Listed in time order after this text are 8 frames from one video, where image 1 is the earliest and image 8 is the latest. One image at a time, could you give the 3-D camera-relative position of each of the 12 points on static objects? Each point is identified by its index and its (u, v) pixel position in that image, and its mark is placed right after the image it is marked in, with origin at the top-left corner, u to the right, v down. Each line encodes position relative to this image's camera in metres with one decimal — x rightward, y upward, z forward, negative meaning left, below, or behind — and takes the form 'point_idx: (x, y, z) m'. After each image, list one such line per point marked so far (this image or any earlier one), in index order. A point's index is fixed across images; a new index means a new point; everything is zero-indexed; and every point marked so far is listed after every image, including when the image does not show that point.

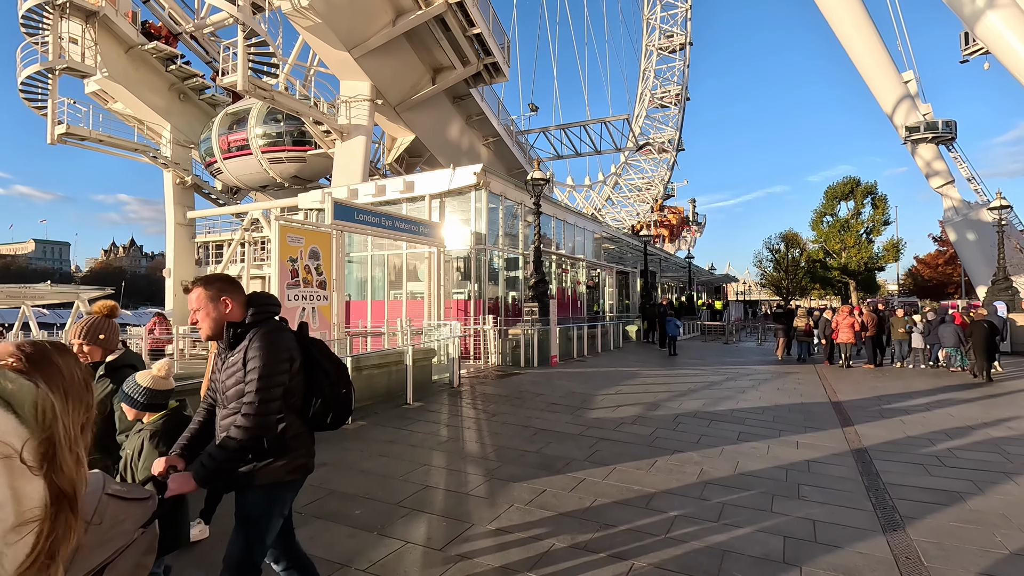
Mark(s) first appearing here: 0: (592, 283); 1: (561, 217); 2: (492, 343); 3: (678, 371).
0: (+2.9, +0.2, +19.6) m
1: (+1.5, +2.4, +17.9) m
2: (-0.6, -1.2, +11.7) m
3: (+3.6, -1.8, +11.5) m
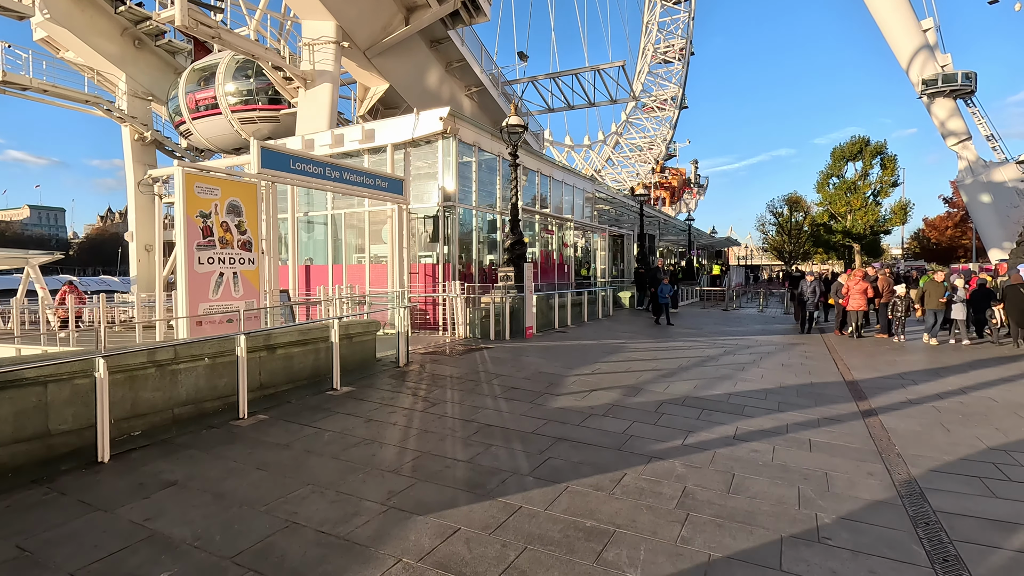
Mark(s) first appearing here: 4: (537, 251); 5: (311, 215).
0: (+2.4, +1.4, +18.2) m
1: (+1.0, +3.5, +16.3) m
2: (-1.1, -0.5, +10.4) m
3: (+3.0, -1.1, +10.2) m
4: (+0.6, +1.0, +15.0) m
5: (-5.0, +1.8, +13.1) m
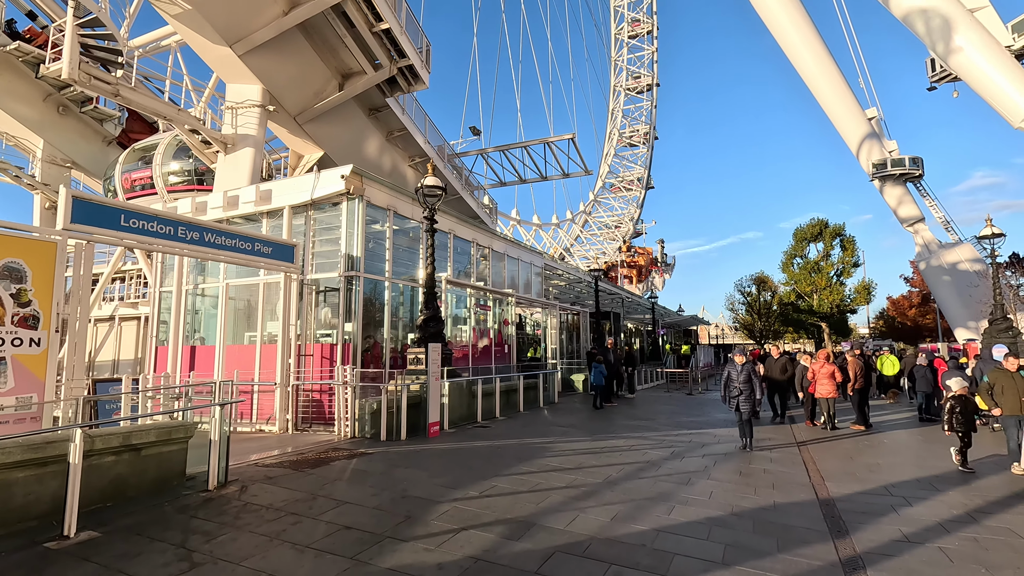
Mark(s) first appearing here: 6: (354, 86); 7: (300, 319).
0: (+0.5, -1.1, +16.6) m
1: (-0.8, +1.2, +15.0) m
2: (-2.6, -1.8, +8.5) m
3: (+1.5, -2.4, +8.4) m
4: (-1.1, -1.0, +13.3) m
5: (-6.6, 0.0, +11.3) m
6: (-4.7, +5.9, +15.7) m
7: (-4.0, -0.6, +10.0) m
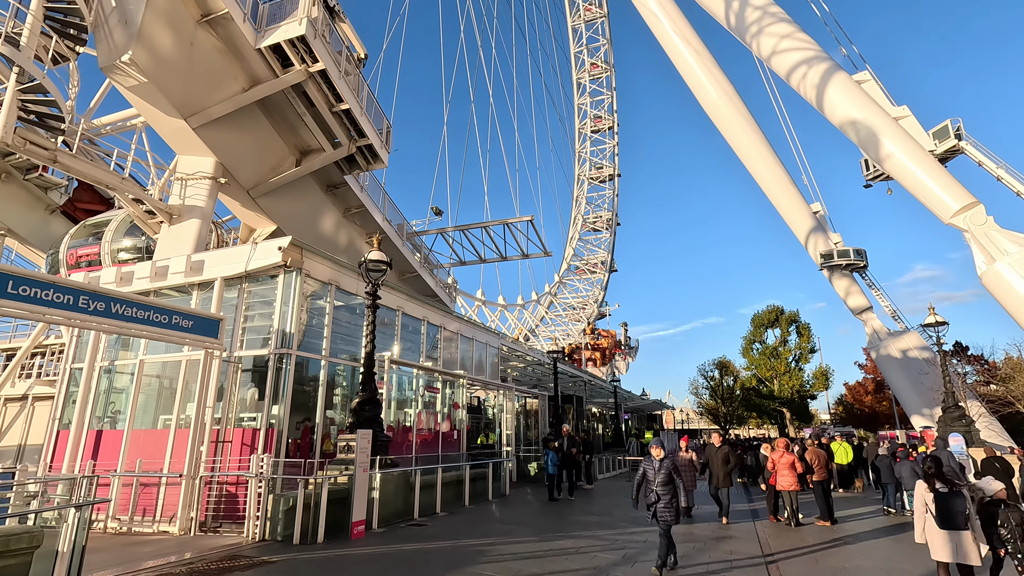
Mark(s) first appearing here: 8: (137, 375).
0: (-0.8, -3.5, +15.8) m
1: (-2.0, -0.9, +14.5) m
2: (-3.5, -3.0, +7.5) m
3: (+0.6, -3.6, +7.6) m
4: (-2.3, -2.9, +12.4) m
5: (-7.6, -1.5, +10.4) m
6: (-5.9, +3.7, +15.7) m
7: (-4.9, -1.9, +9.1) m
8: (-7.0, -1.6, +10.0) m
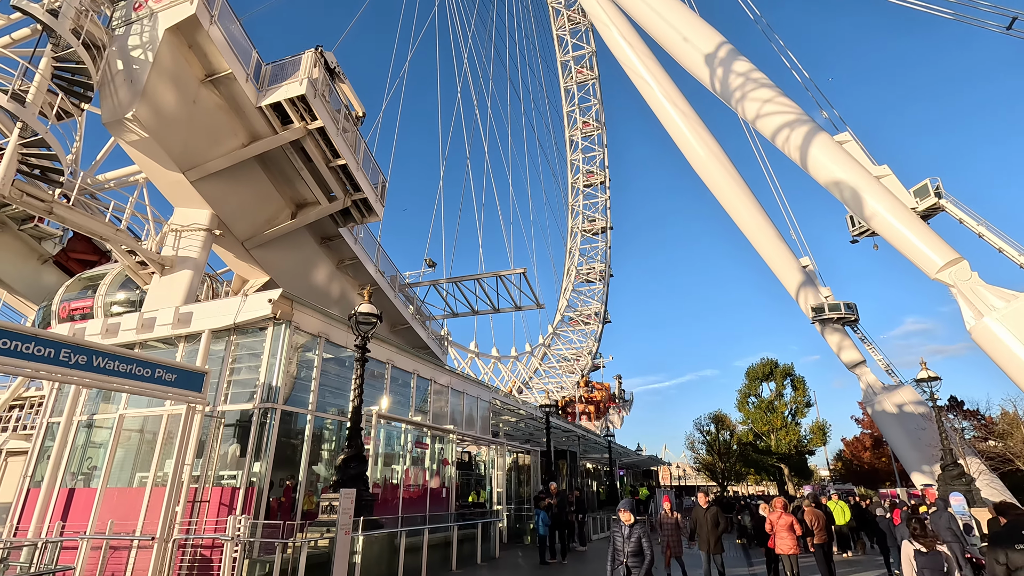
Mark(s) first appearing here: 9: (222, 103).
0: (-1.1, -5.1, +15.4) m
1: (-2.2, -2.3, +14.3) m
2: (-3.7, -3.7, +7.1) m
3: (+0.4, -4.4, +7.2) m
4: (-2.5, -4.1, +12.1) m
5: (-7.8, -2.4, +10.1) m
6: (-6.1, +2.2, +15.9) m
7: (-5.1, -2.8, +8.8) m
8: (-7.2, -2.6, +9.7) m
9: (-7.1, +4.6, +13.2) m
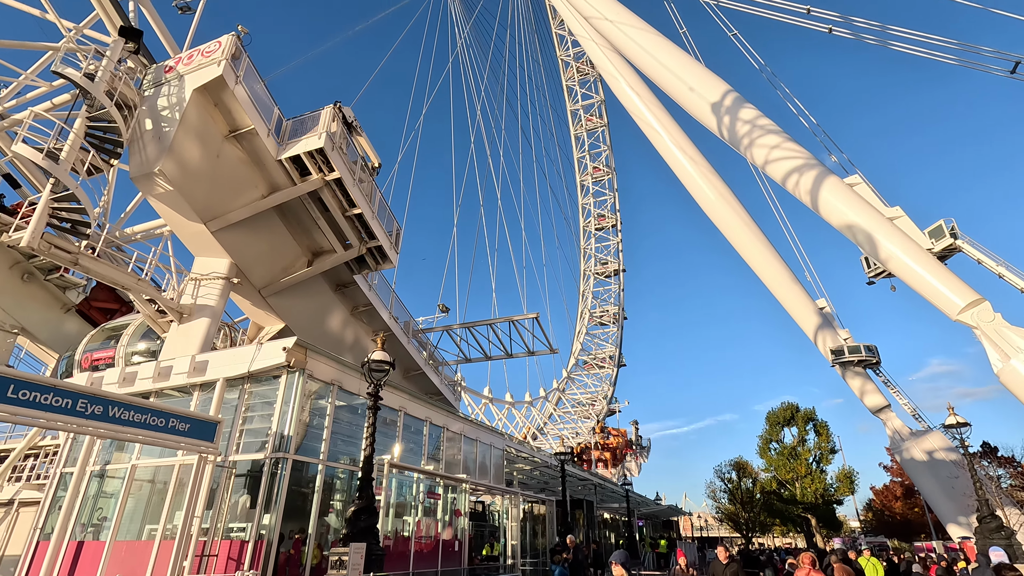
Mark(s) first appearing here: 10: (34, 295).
0: (-0.7, -6.4, +15.0) m
1: (-1.9, -3.6, +14.1) m
2: (-3.5, -4.3, +6.9) m
3: (+0.6, -5.0, +6.8) m
4: (-2.2, -5.2, +11.8) m
5: (-7.6, -3.4, +10.1) m
6: (-5.7, +0.8, +16.2) m
7: (-4.9, -3.6, +8.7) m
8: (-6.9, -3.5, +9.6) m
9: (-6.9, +3.4, +13.7) m
10: (-18.0, -0.2, +20.1) m
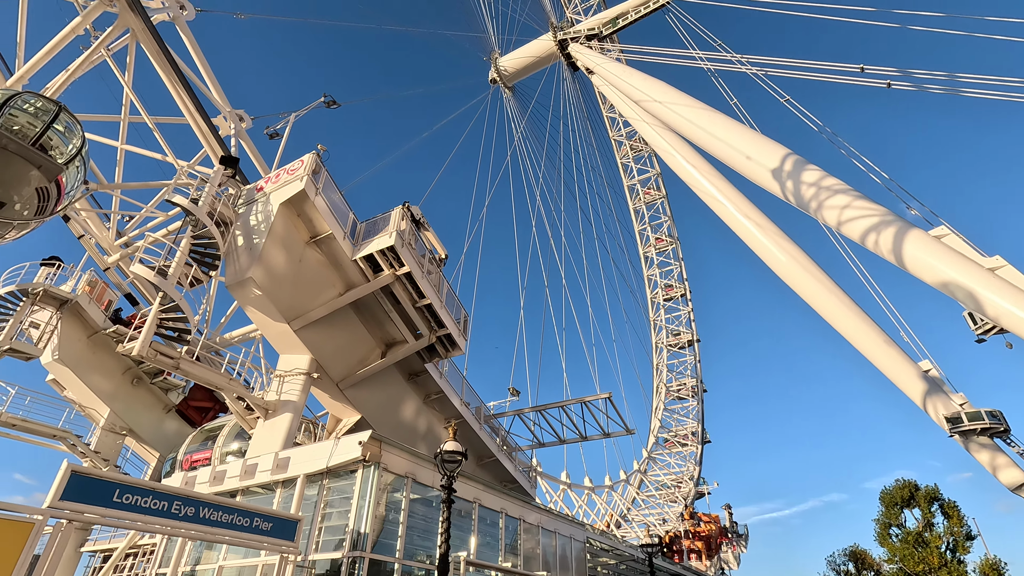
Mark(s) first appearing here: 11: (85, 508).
0: (+1.5, -8.6, +13.9) m
1: (+0.1, -5.8, +13.6) m
2: (-2.3, -5.6, +6.6) m
3: (+1.7, -5.9, +5.9) m
4: (-0.4, -7.0, +11.1) m
5: (-6.0, -5.4, +10.3) m
6: (-3.7, -2.1, +16.8) m
7: (-3.6, -5.2, +8.6) m
8: (-5.4, -5.4, +9.8) m
9: (-5.2, +0.8, +14.8) m
10: (-15.2, -4.4, +21.9) m
11: (-4.9, -2.6, +6.2) m
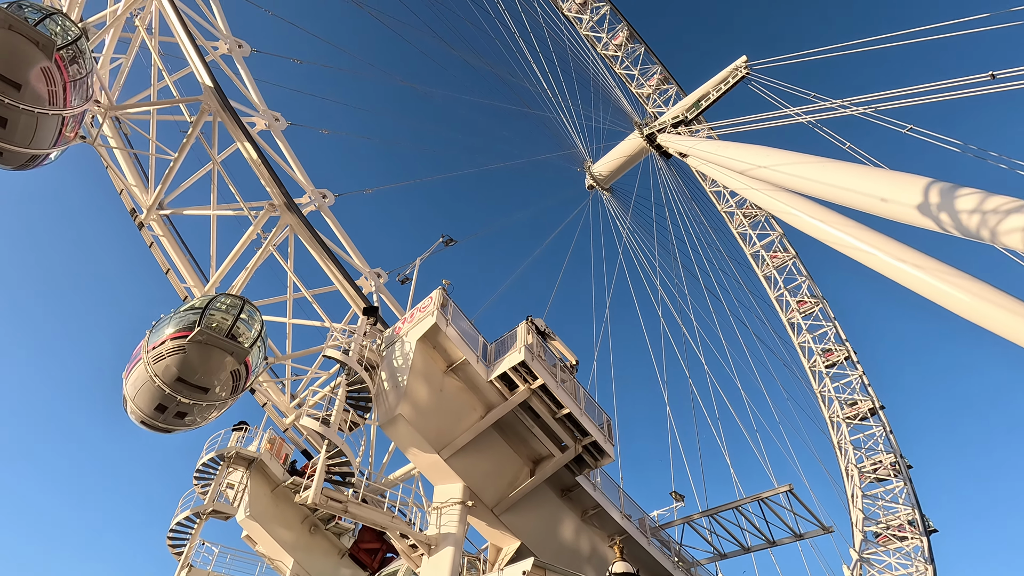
0: (+6.3, -10.3, +11.1) m
1: (+4.4, -7.9, +11.8) m
2: (+0.3, -7.1, +5.6) m
3: (+4.0, -6.4, +4.0) m
4: (+3.5, -8.8, +9.2) m
5: (-2.4, -8.2, +10.0) m
6: (+1.0, -5.6, +16.3) m
7: (-0.5, -7.3, +7.9) m
8: (-1.9, -8.0, +9.4) m
9: (-1.4, -2.8, +15.5) m
10: (-8.4, -11.1, +23.2) m
11: (-2.8, -4.5, +6.4) m
